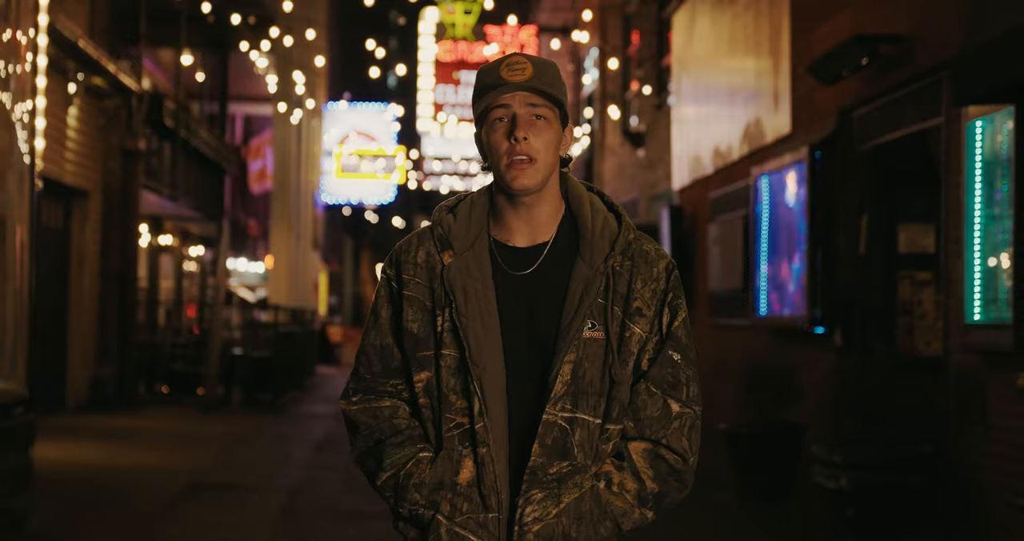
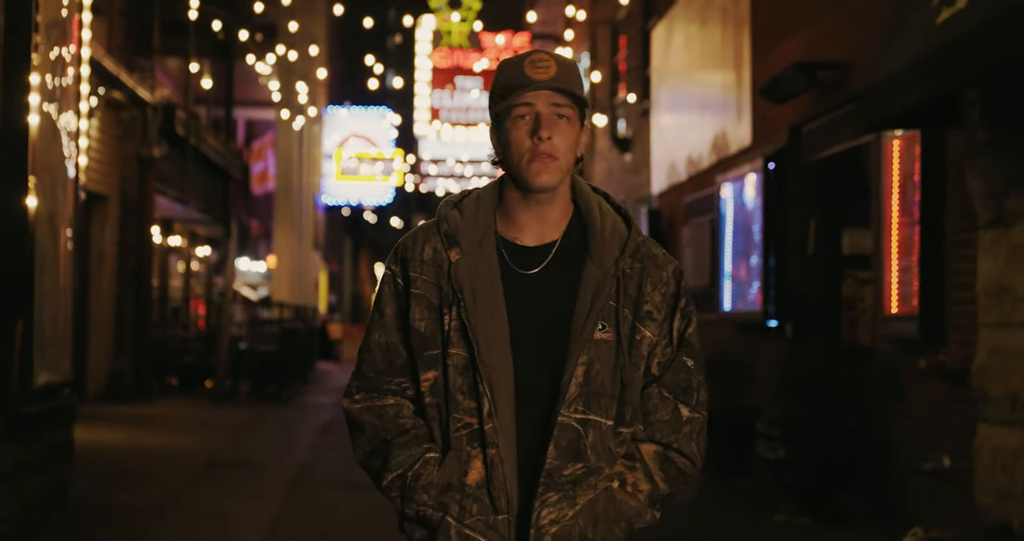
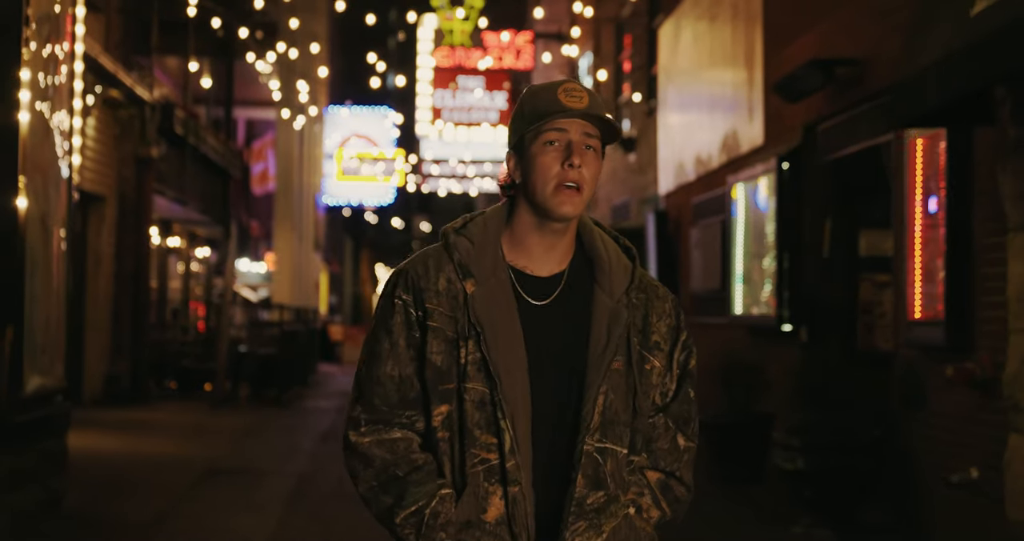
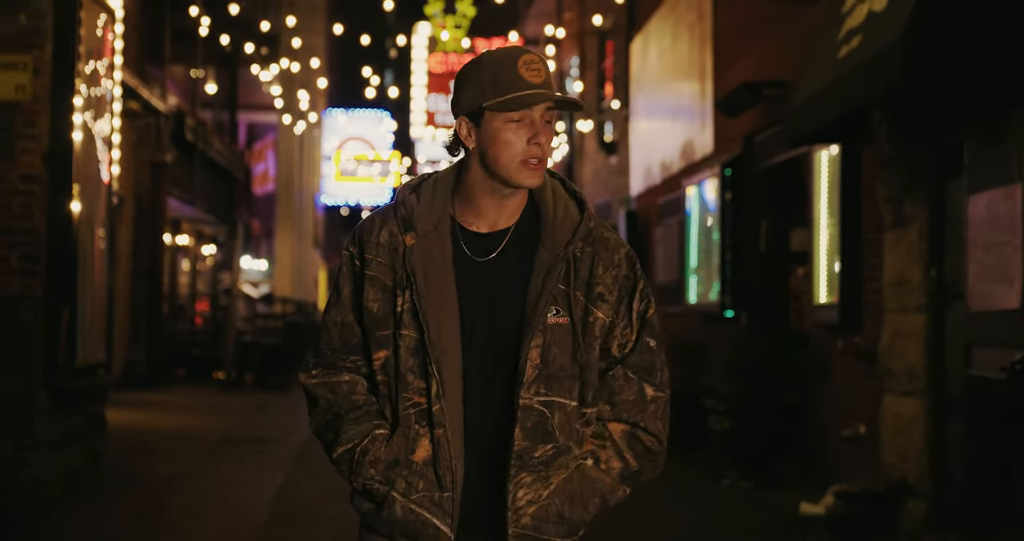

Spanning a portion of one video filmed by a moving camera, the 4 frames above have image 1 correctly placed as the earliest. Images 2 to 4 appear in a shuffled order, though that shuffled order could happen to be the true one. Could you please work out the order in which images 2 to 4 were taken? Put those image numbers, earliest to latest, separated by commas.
3, 2, 4
